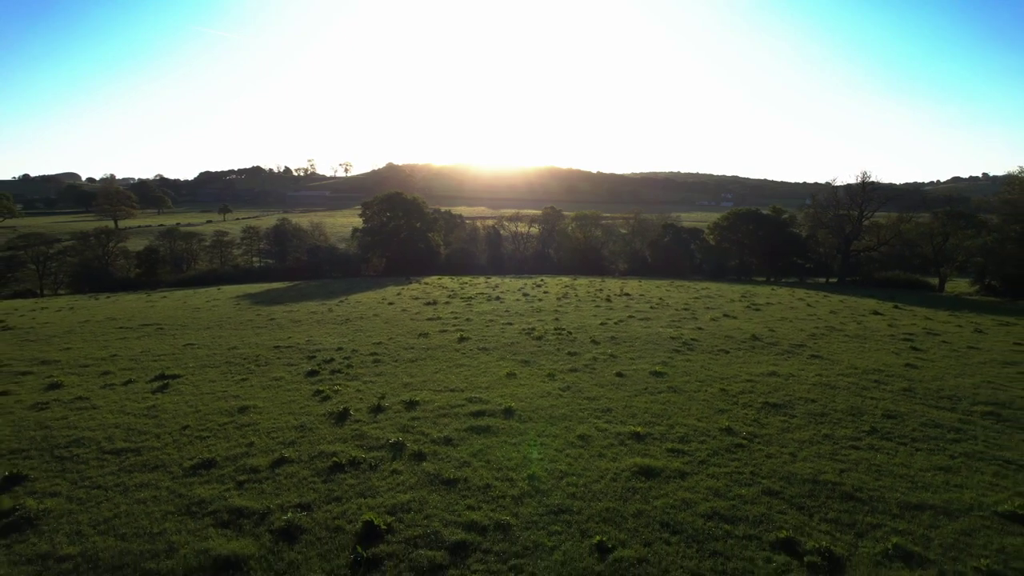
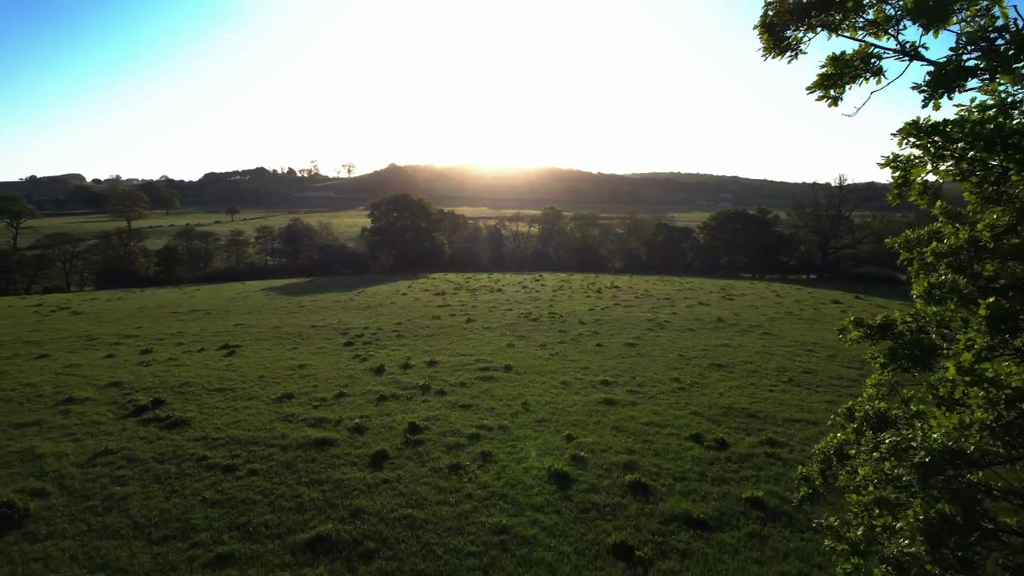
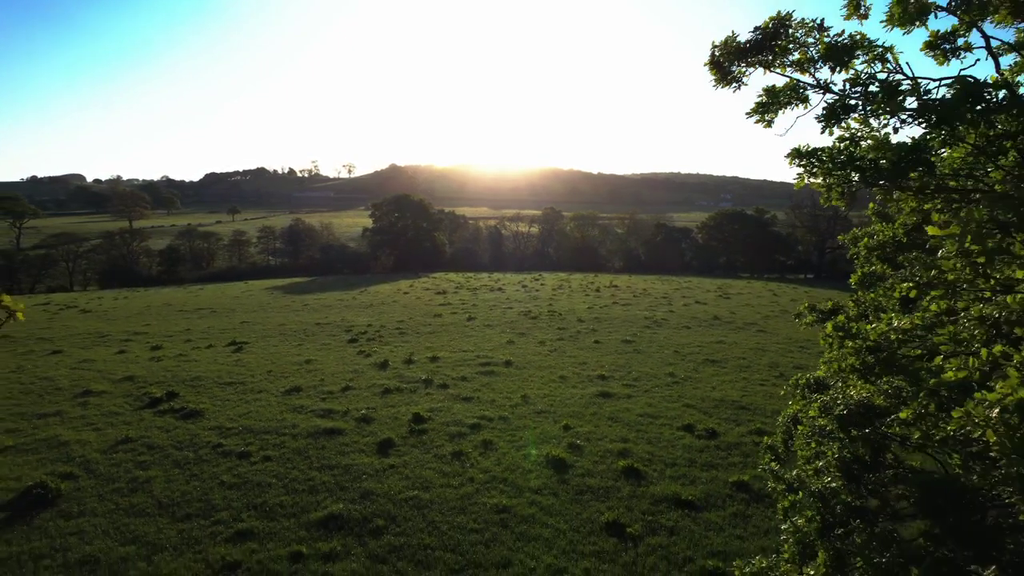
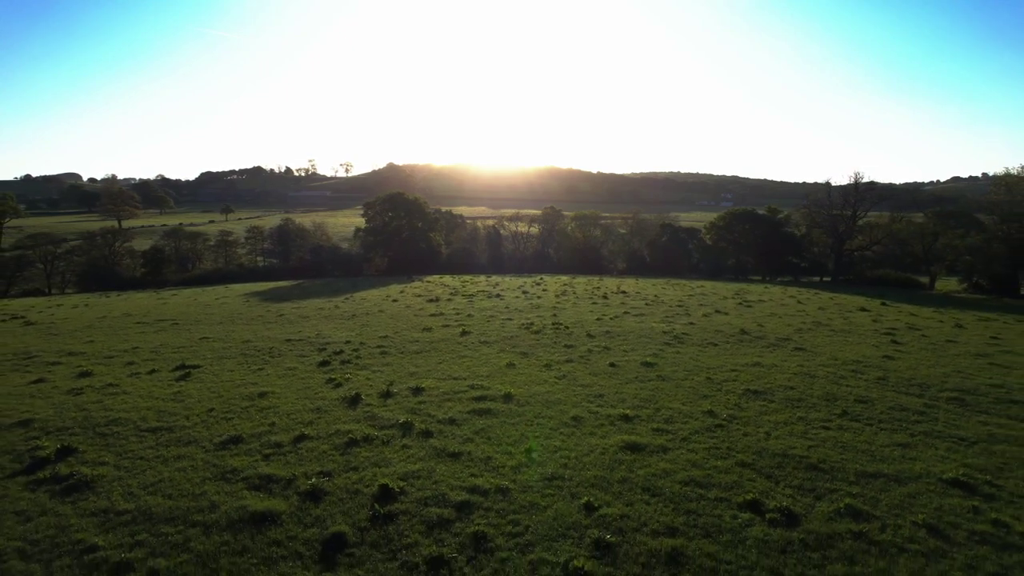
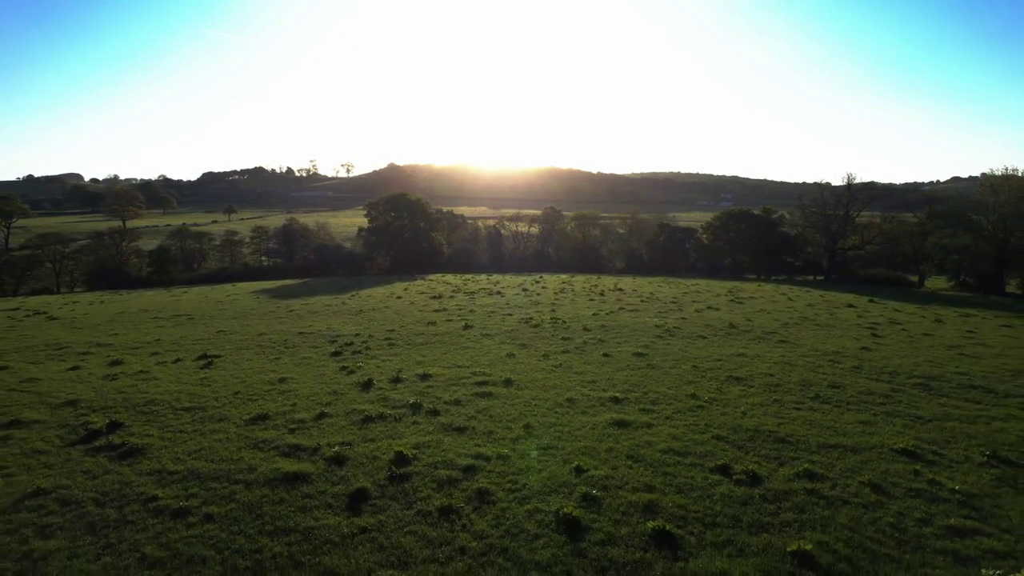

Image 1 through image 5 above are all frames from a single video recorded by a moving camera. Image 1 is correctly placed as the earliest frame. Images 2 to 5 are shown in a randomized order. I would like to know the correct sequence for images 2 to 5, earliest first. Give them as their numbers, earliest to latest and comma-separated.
4, 5, 2, 3
